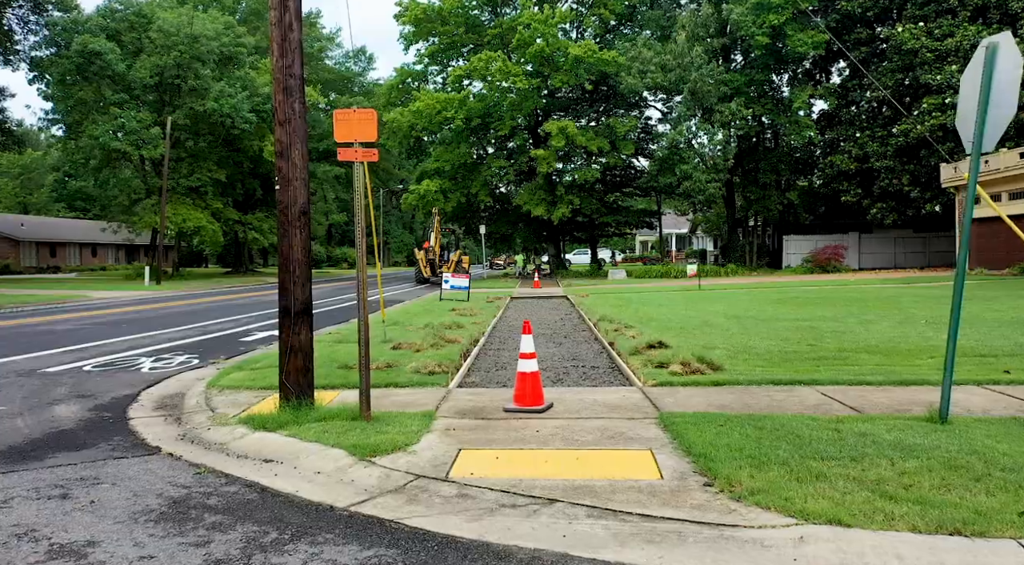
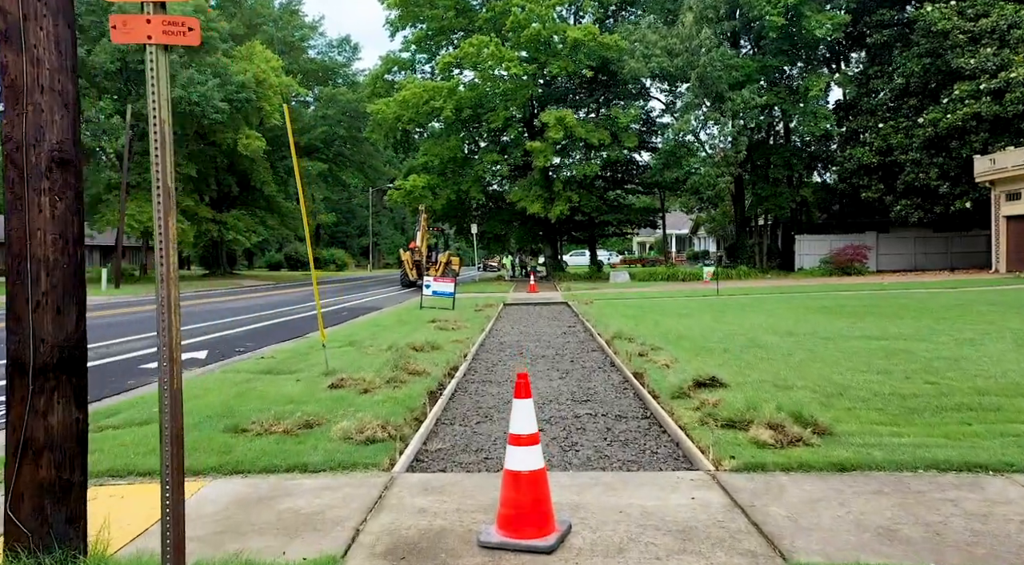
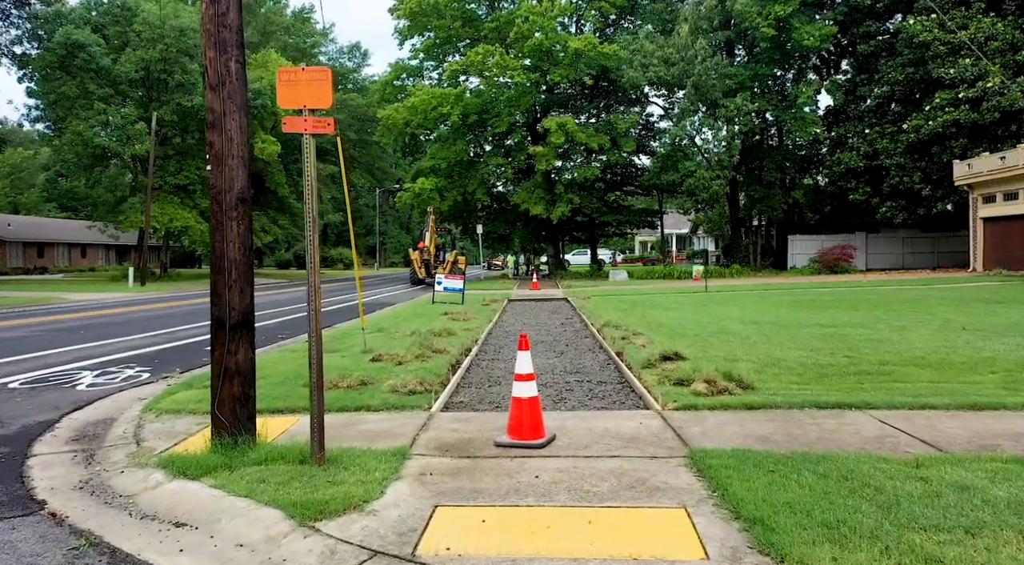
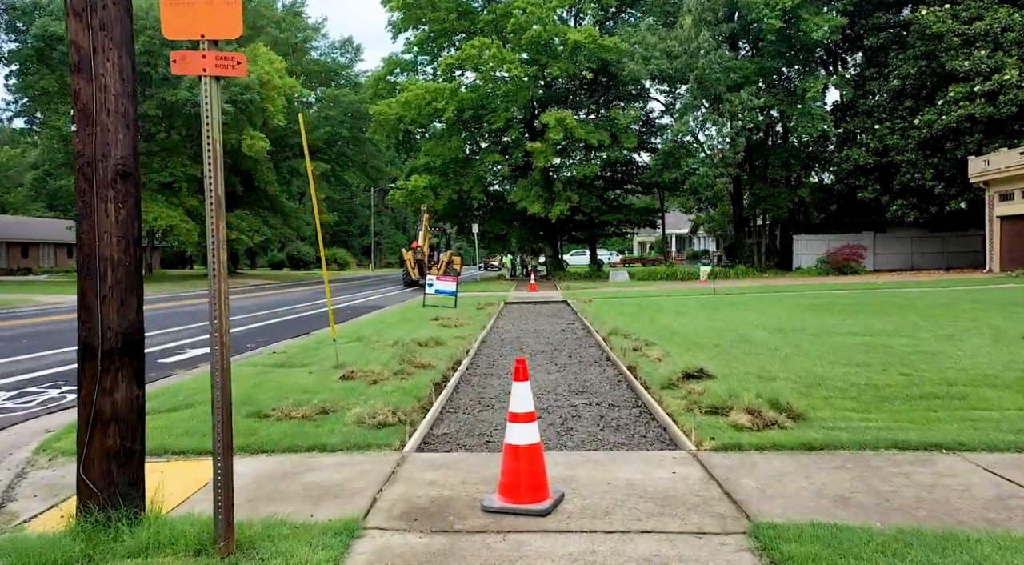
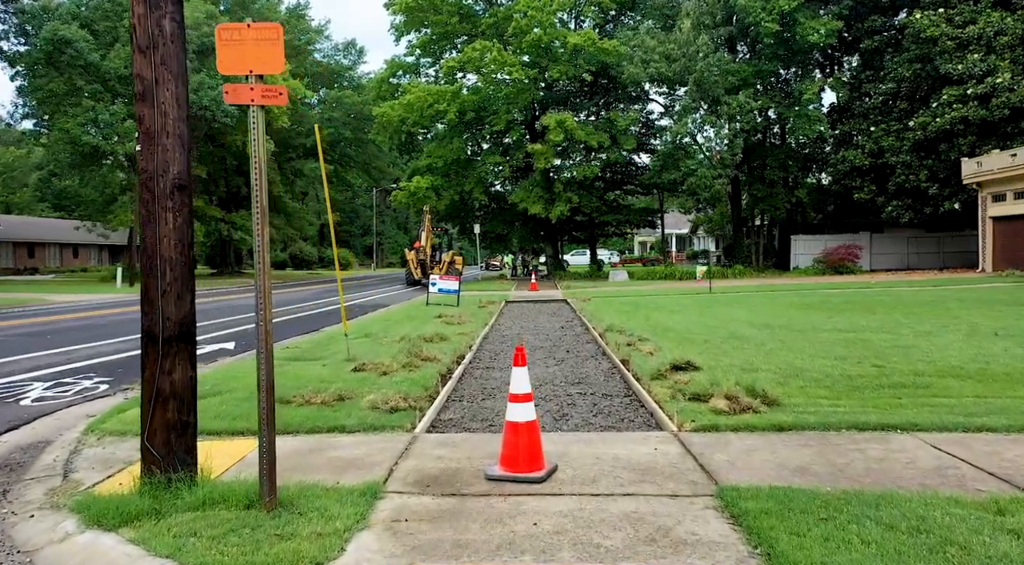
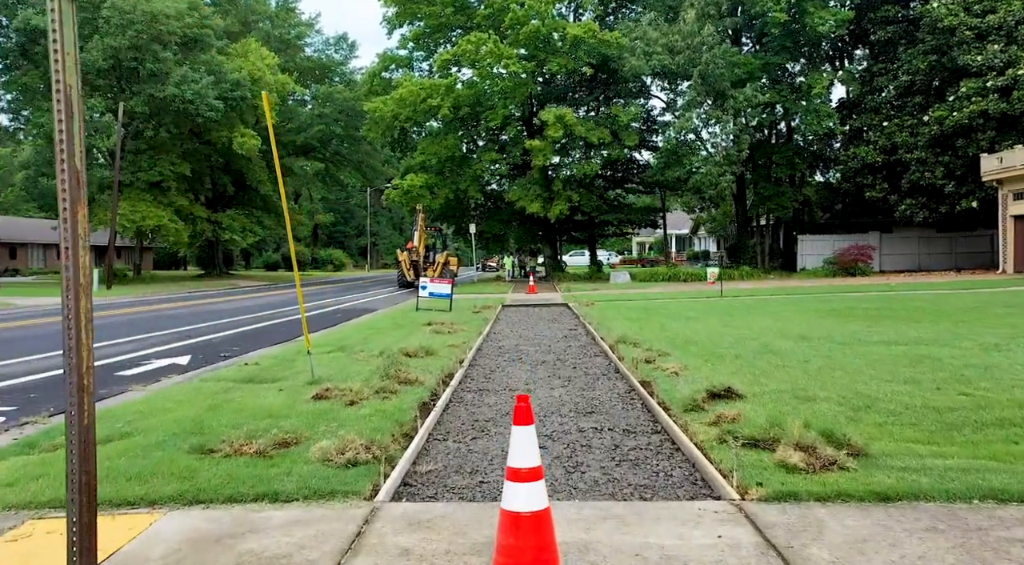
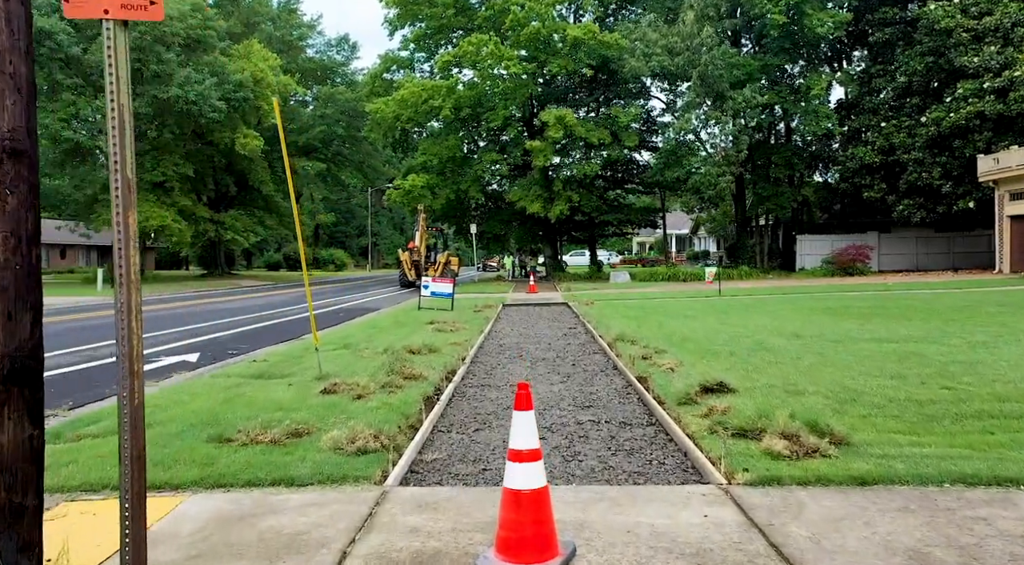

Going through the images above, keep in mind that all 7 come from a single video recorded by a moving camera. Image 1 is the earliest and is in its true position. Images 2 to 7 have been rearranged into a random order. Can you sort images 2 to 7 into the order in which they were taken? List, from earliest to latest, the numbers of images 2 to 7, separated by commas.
3, 5, 4, 2, 7, 6
